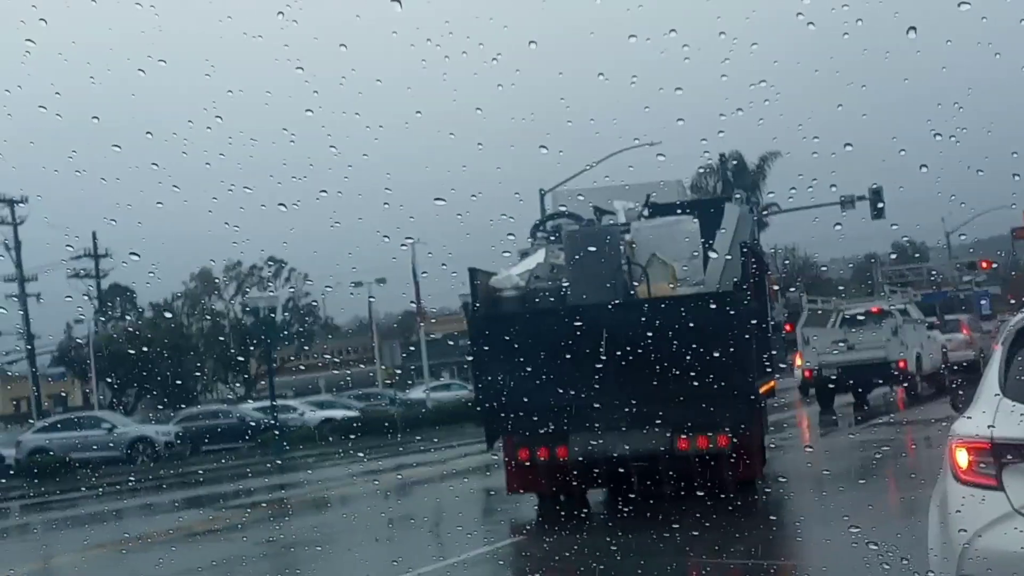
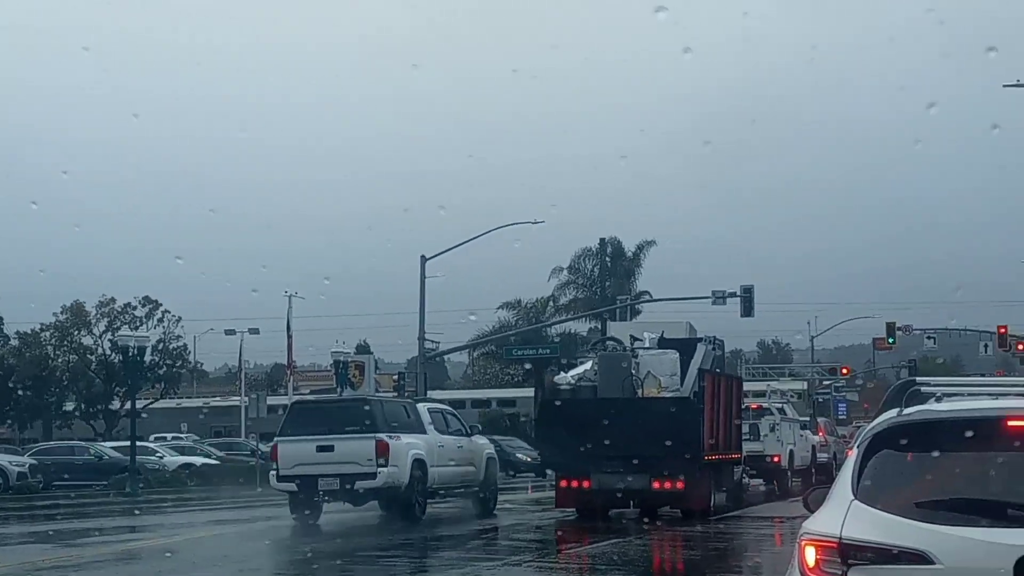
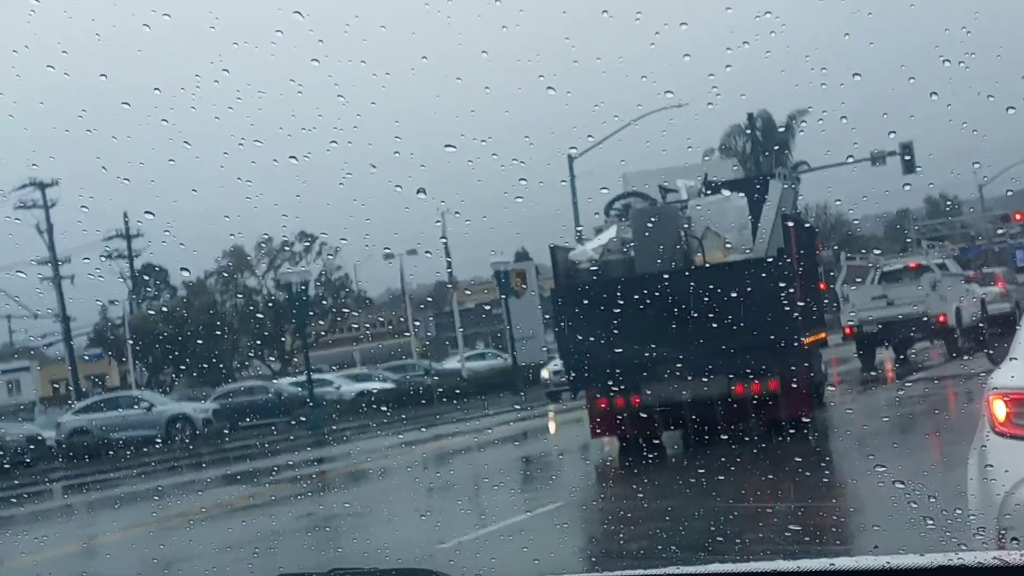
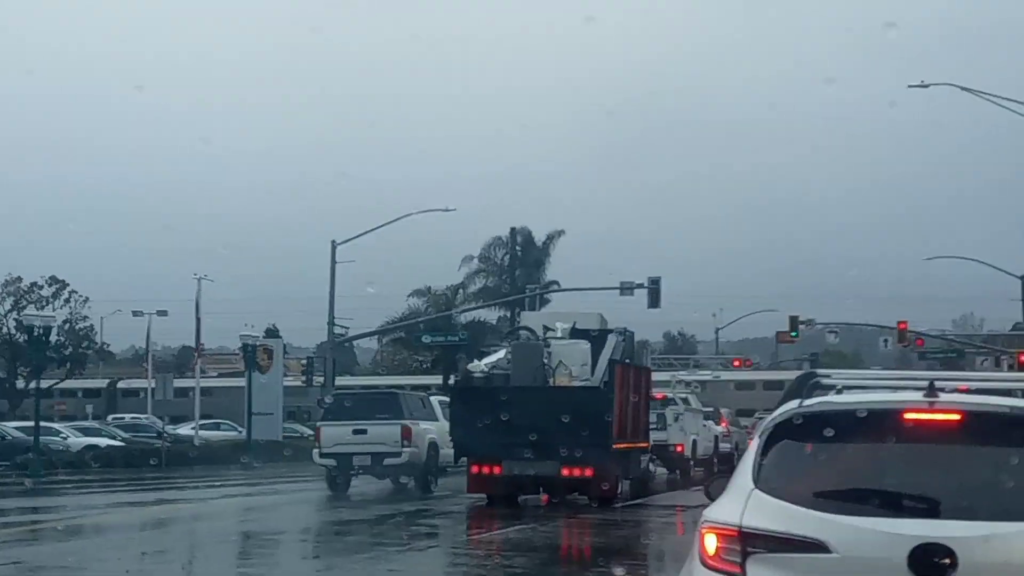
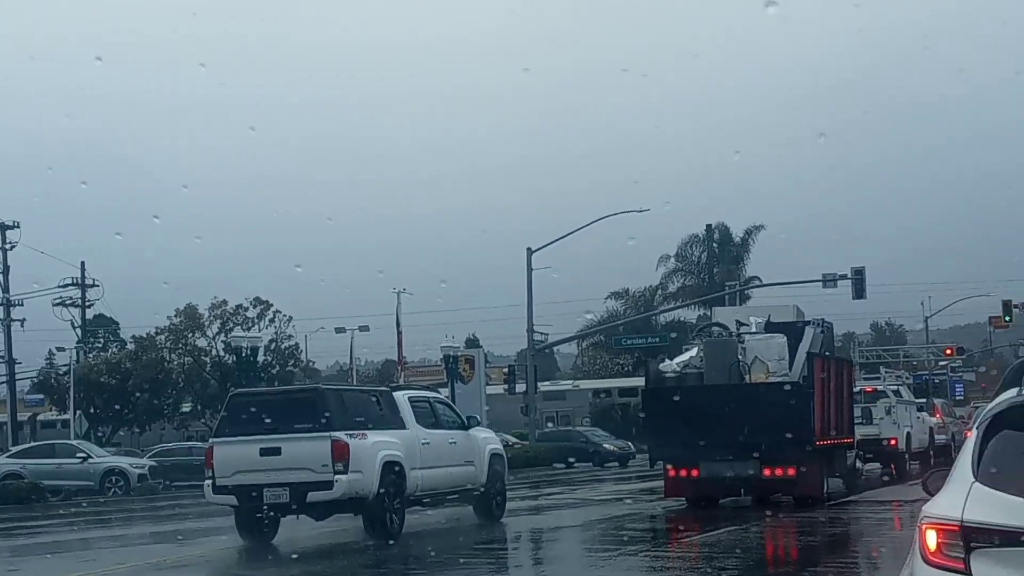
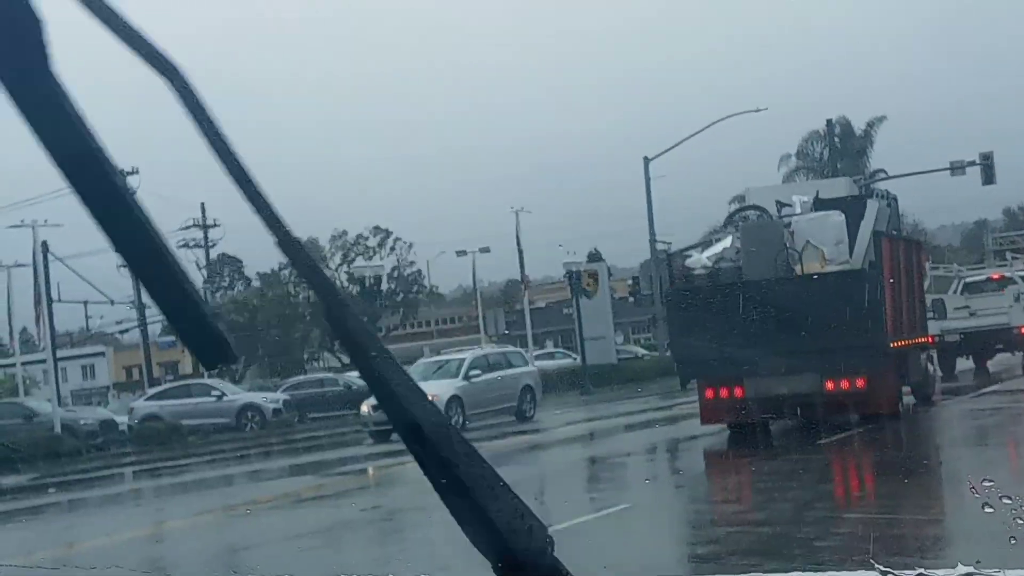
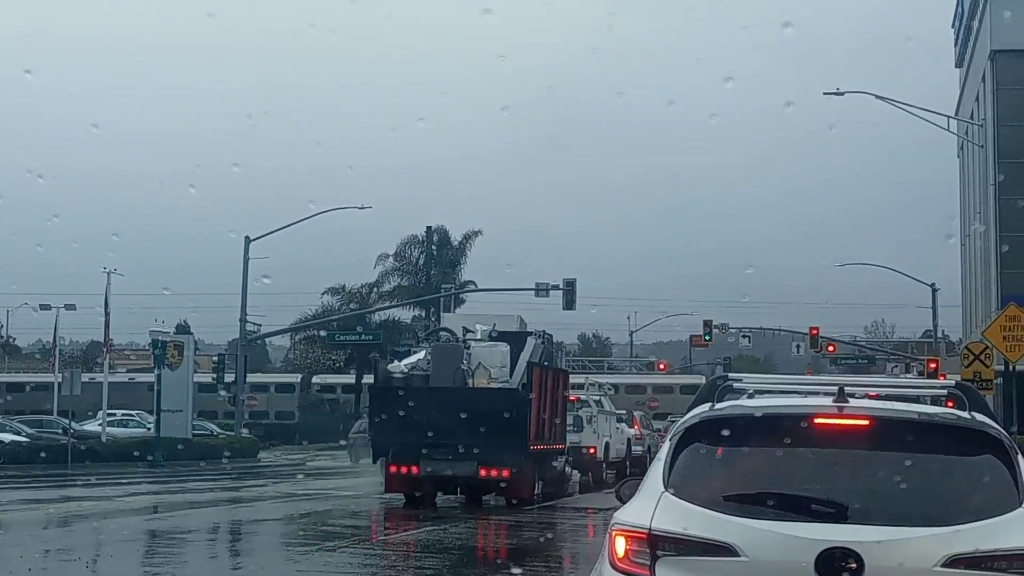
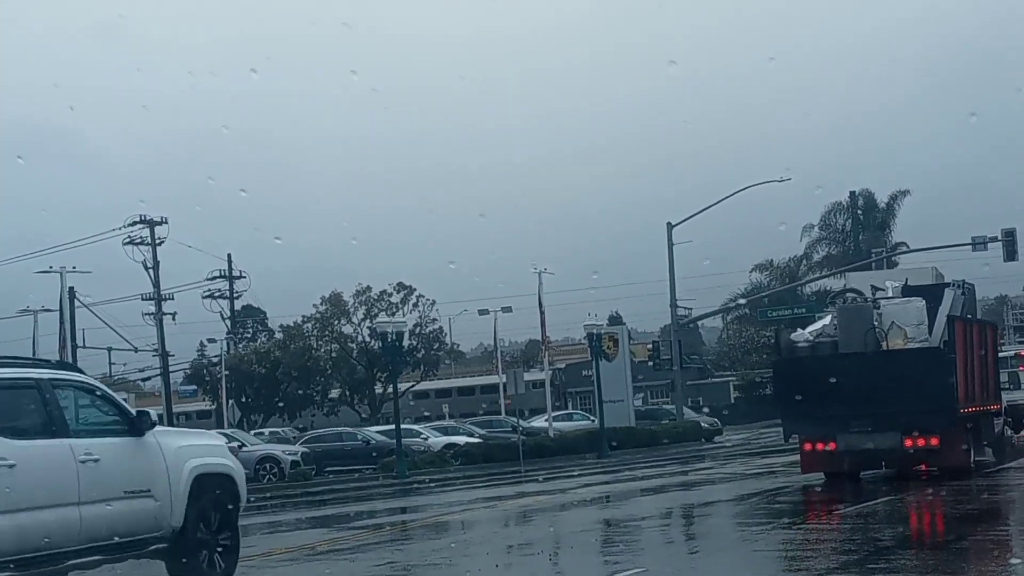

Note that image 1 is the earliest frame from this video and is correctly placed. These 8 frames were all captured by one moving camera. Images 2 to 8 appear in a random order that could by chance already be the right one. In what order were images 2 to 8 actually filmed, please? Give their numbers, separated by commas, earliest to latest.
3, 6, 8, 5, 2, 4, 7
